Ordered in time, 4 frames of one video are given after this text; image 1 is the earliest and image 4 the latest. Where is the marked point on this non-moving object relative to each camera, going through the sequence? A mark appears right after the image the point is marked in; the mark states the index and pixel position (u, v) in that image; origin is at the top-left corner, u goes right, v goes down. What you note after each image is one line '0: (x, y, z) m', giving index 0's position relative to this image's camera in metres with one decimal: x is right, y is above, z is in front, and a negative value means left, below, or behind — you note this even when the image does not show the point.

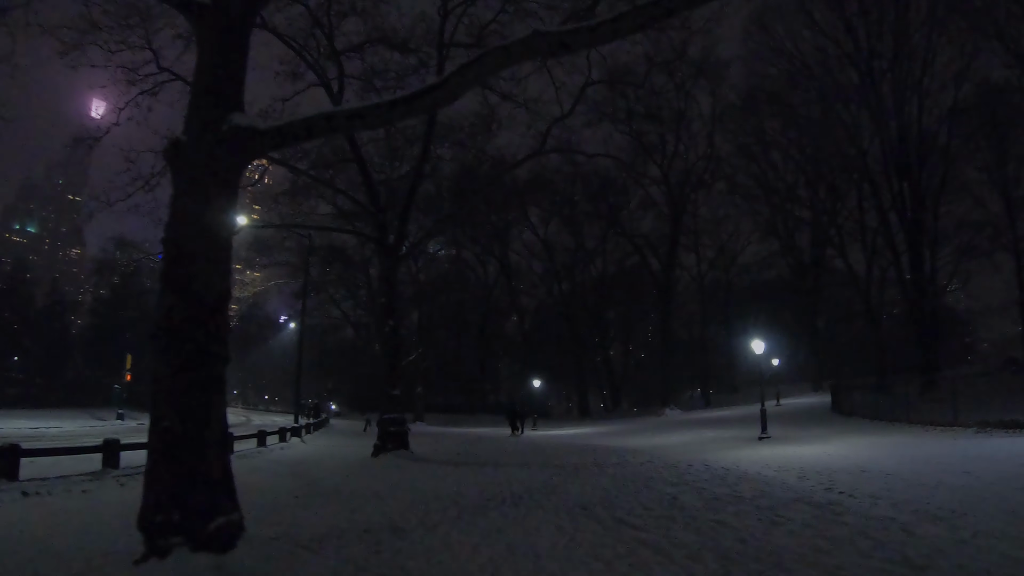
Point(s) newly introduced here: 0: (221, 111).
0: (-2.2, +1.3, +6.2) m
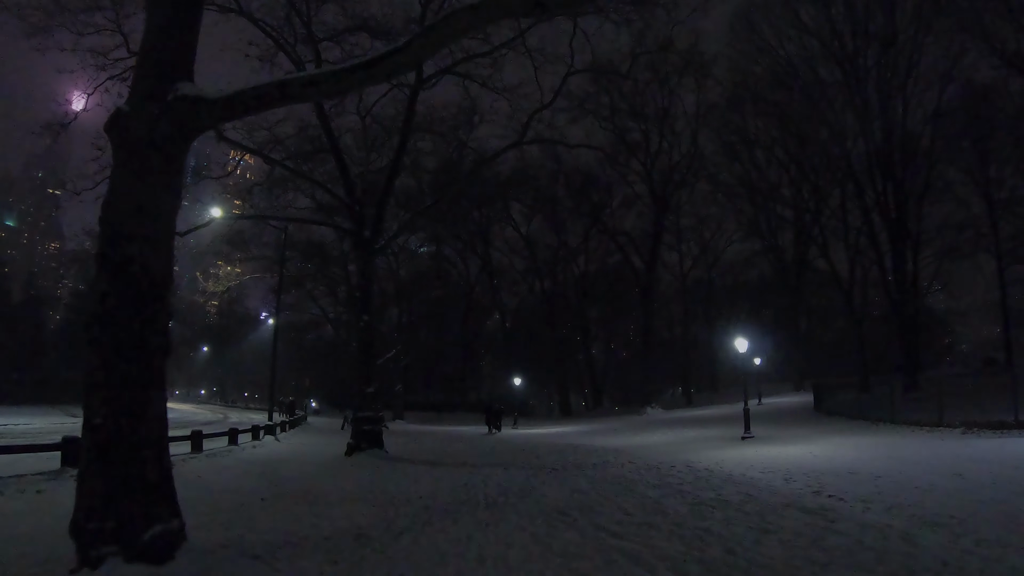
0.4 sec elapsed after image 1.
0: (-2.4, +1.4, +5.7) m
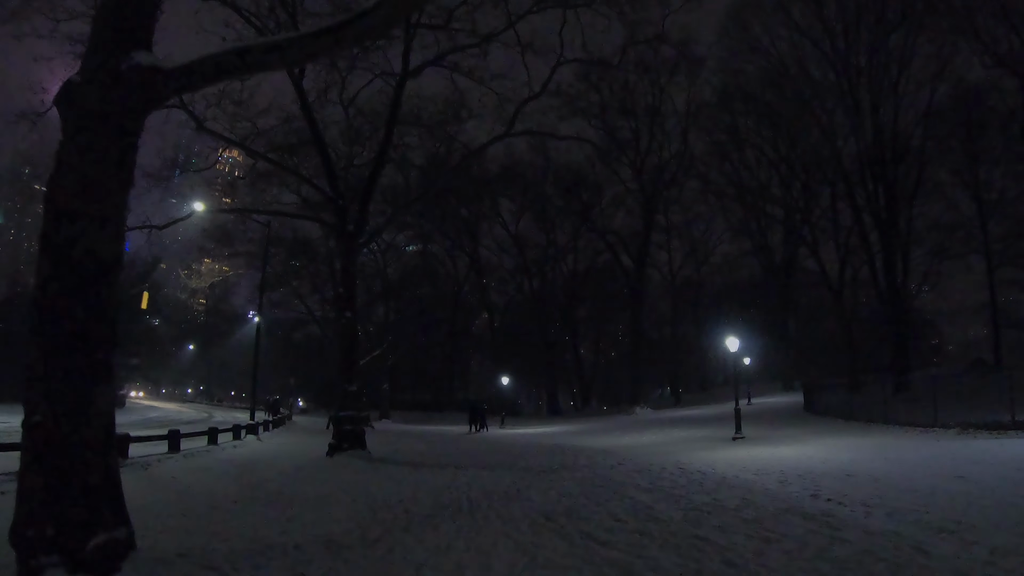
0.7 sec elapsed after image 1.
0: (-2.5, +1.5, +5.3) m
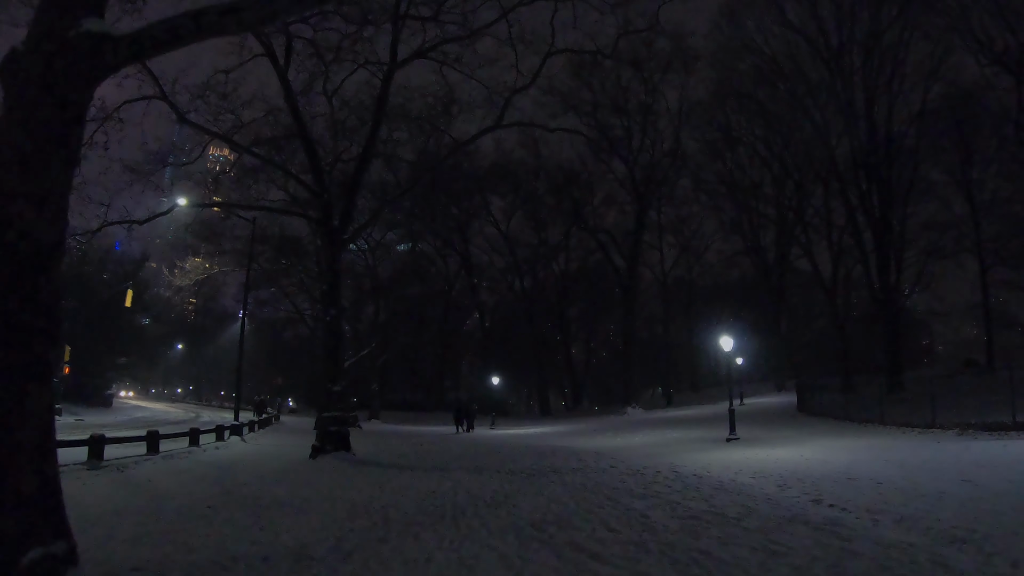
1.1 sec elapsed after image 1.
0: (-2.6, +1.6, +4.8) m
